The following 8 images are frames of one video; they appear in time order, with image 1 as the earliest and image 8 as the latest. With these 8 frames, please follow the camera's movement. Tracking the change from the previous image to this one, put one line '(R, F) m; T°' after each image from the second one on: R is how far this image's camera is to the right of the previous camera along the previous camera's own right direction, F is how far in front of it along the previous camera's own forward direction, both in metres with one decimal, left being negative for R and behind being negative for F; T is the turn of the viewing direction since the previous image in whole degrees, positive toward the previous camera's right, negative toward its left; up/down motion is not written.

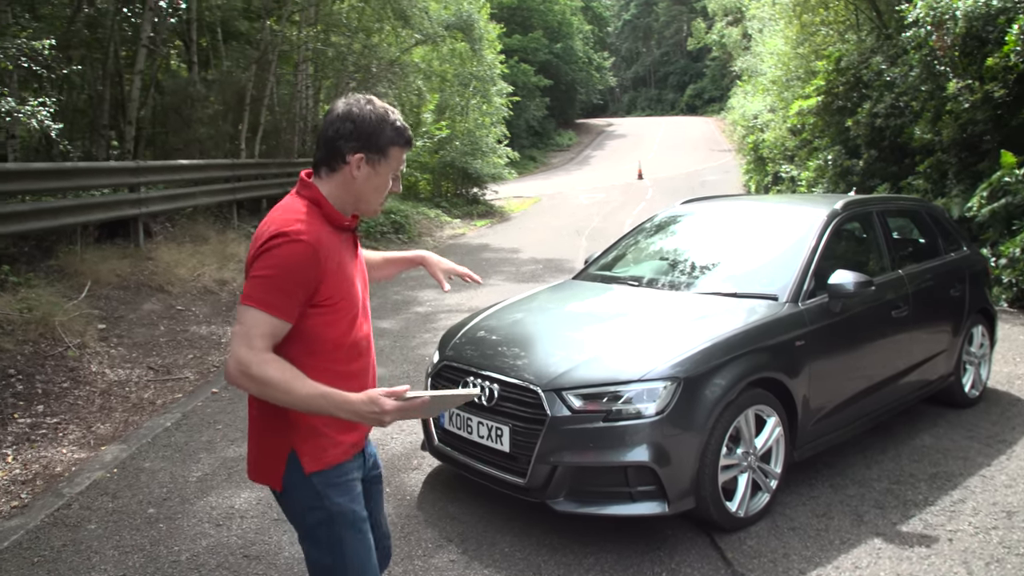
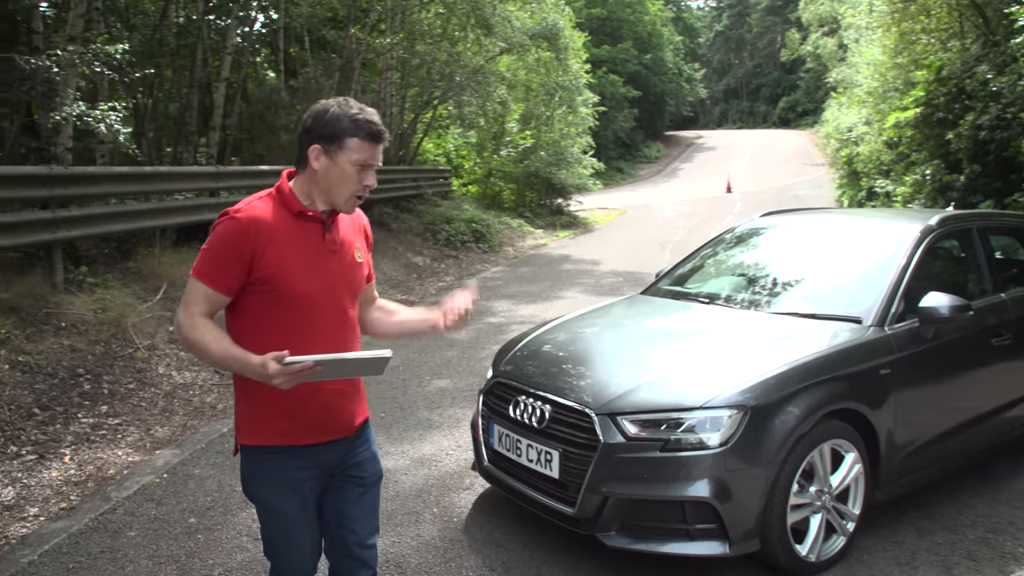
(+0.1, +0.2) m; -5°
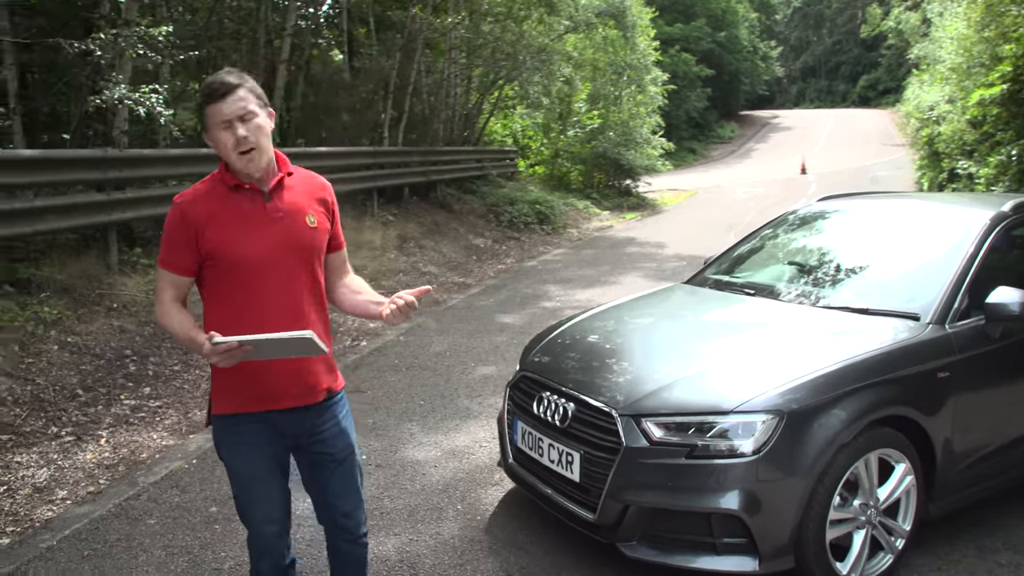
(+0.1, +0.2) m; -4°
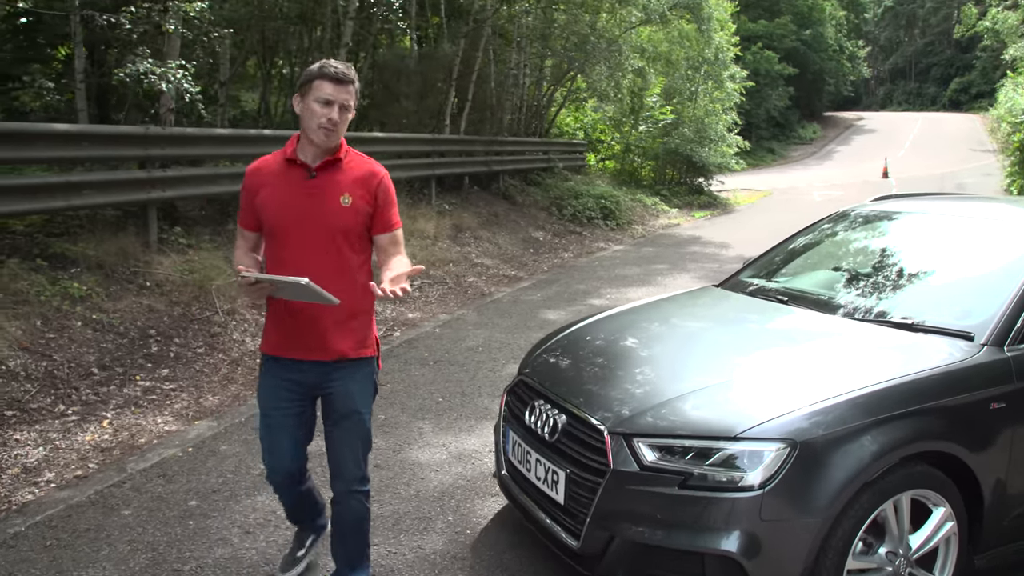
(+0.2, +0.3) m; -4°
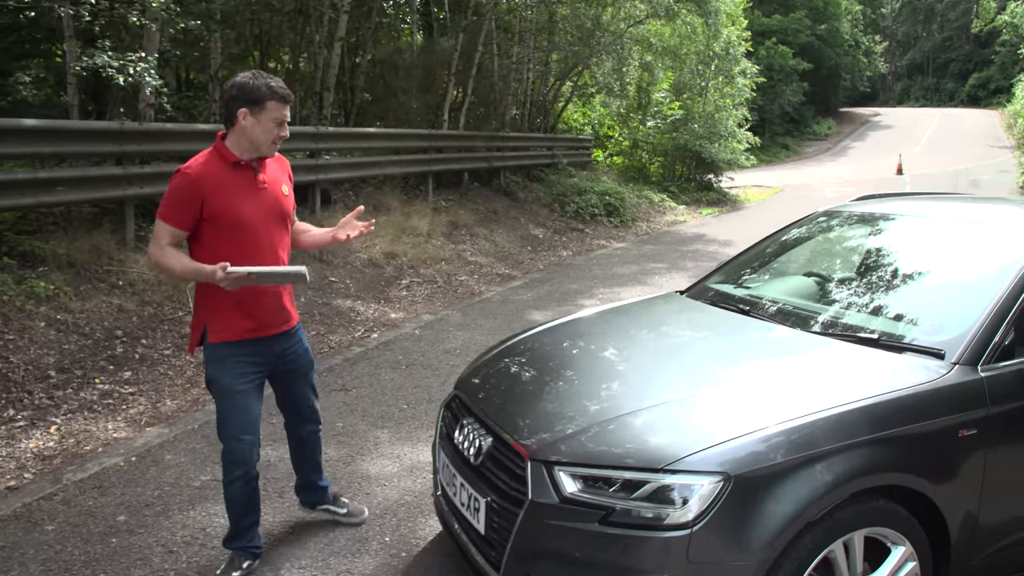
(+0.2, +0.2) m; -1°
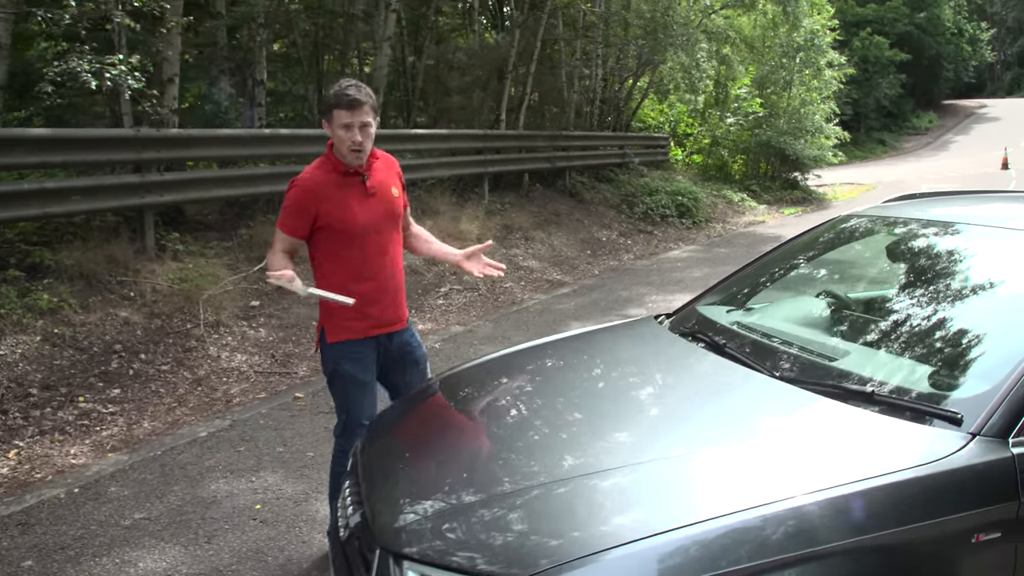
(+0.4, +0.4) m; -6°
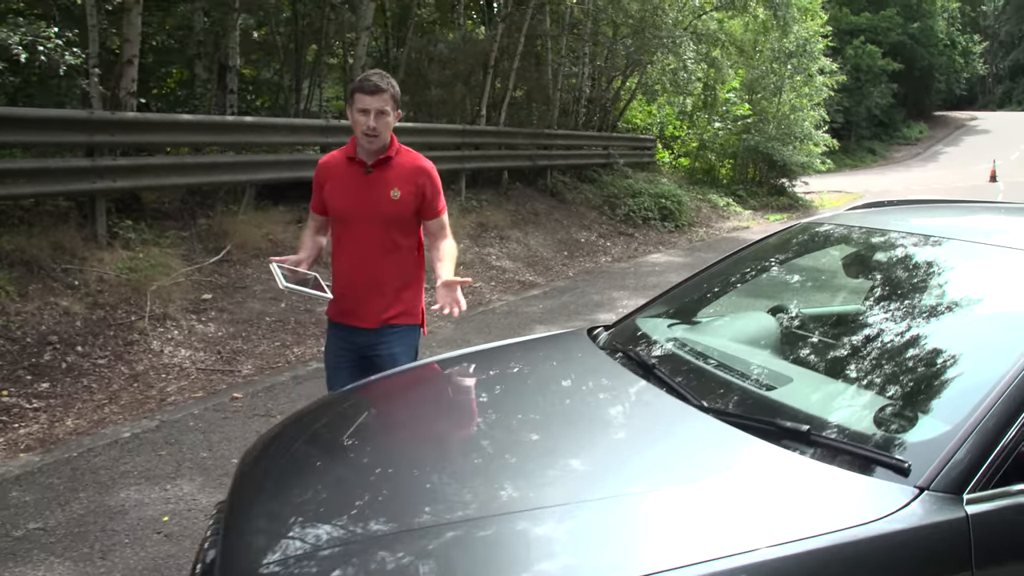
(+0.2, +0.2) m; +1°
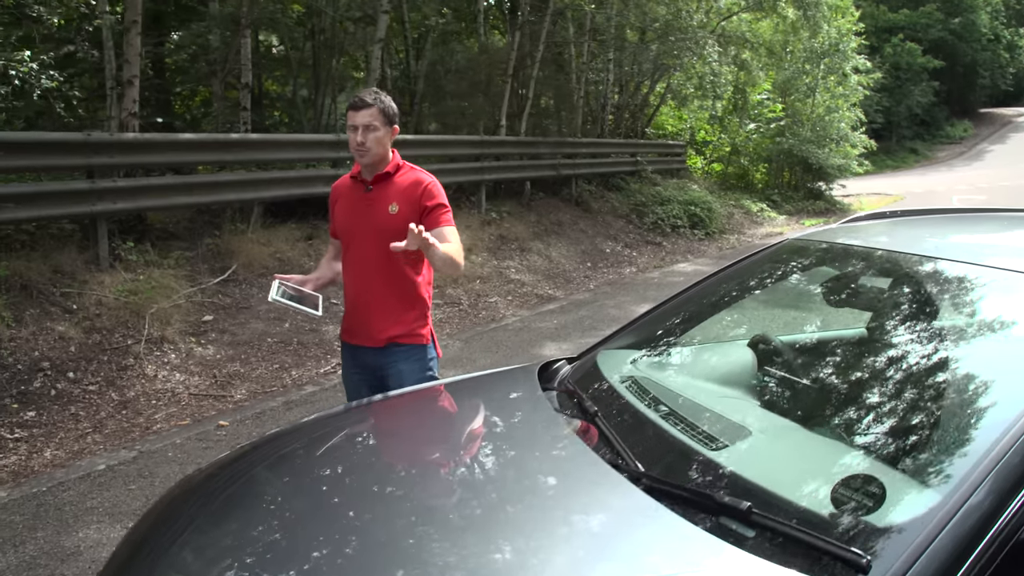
(+0.2, +0.2) m; -3°
